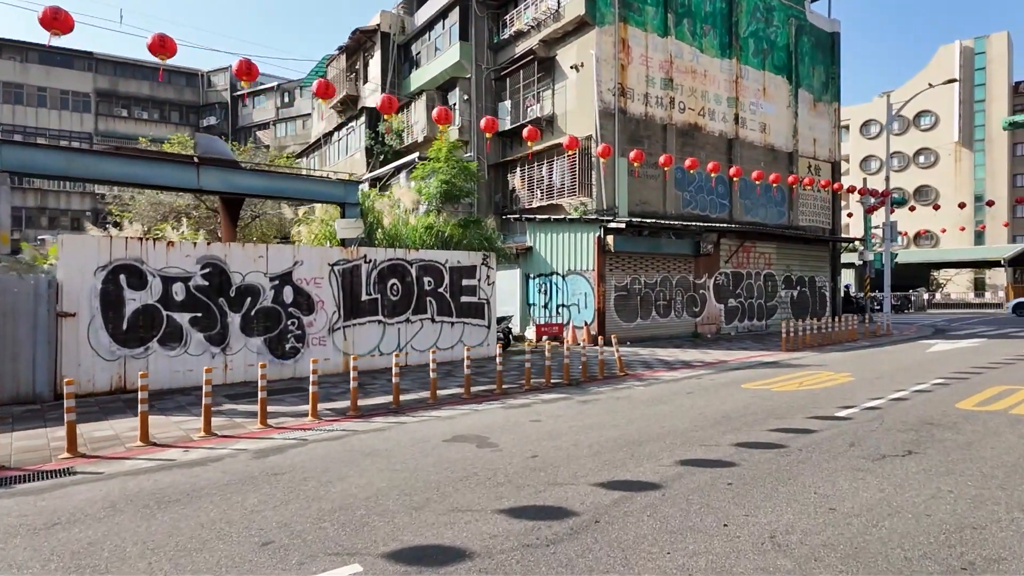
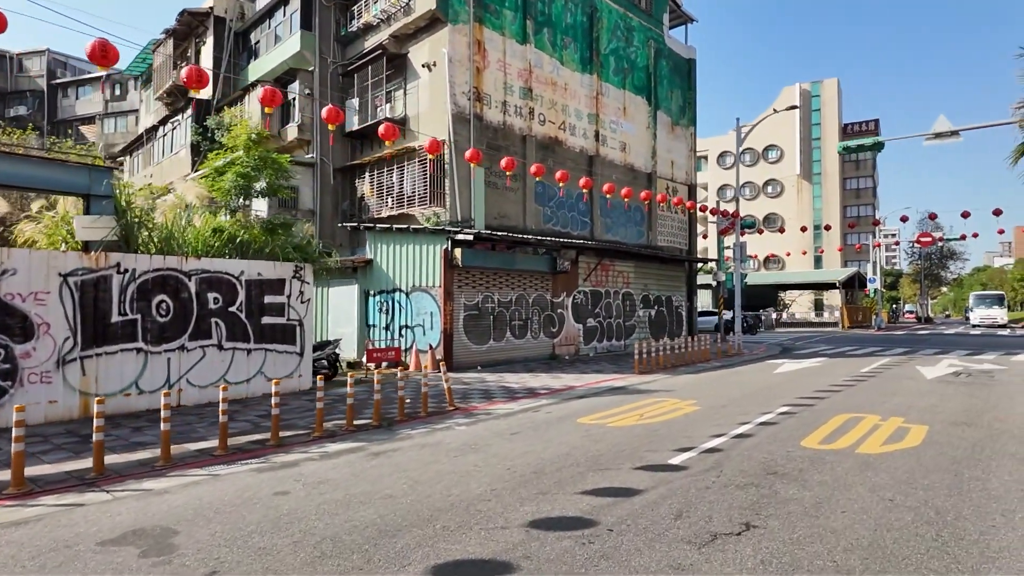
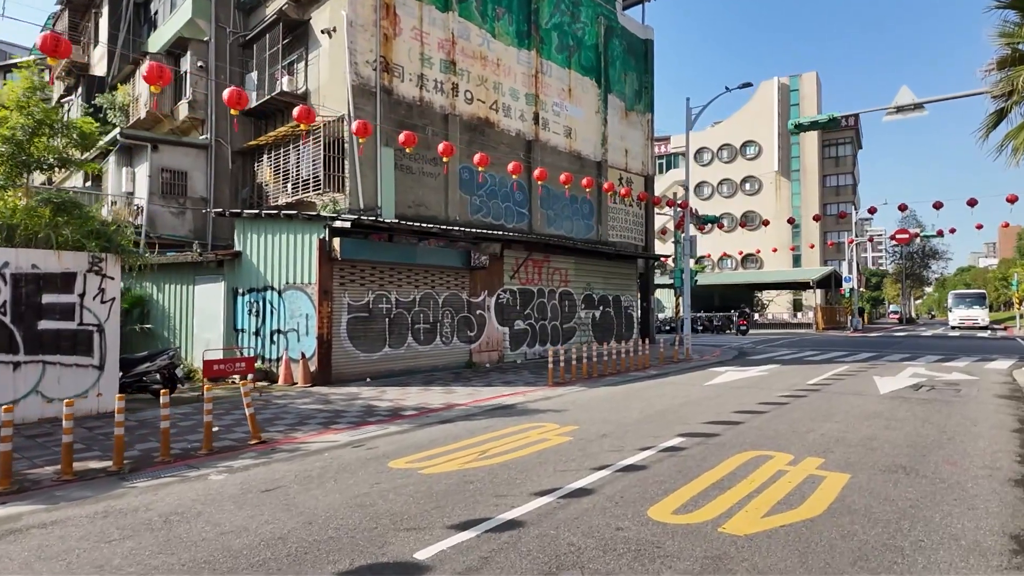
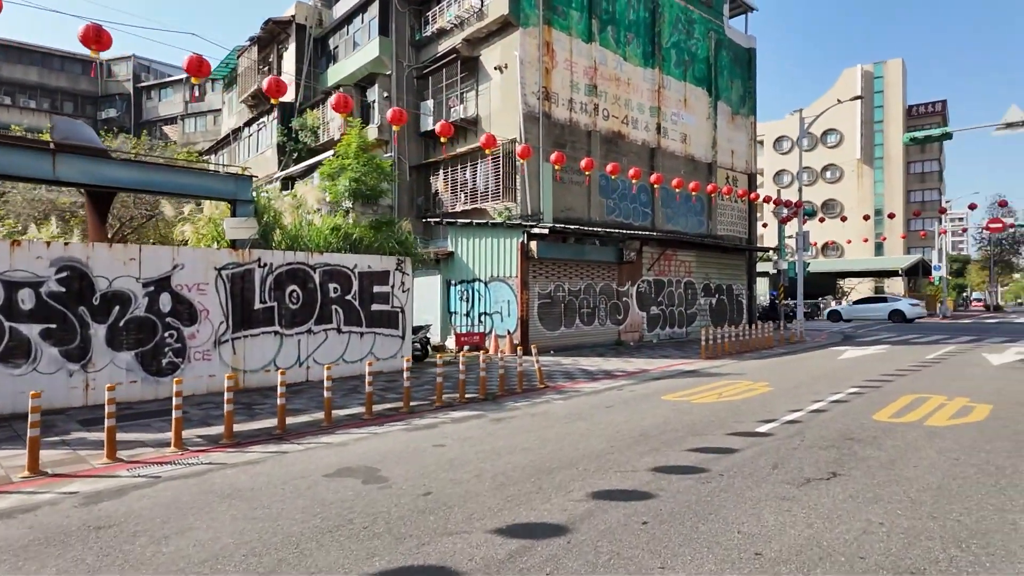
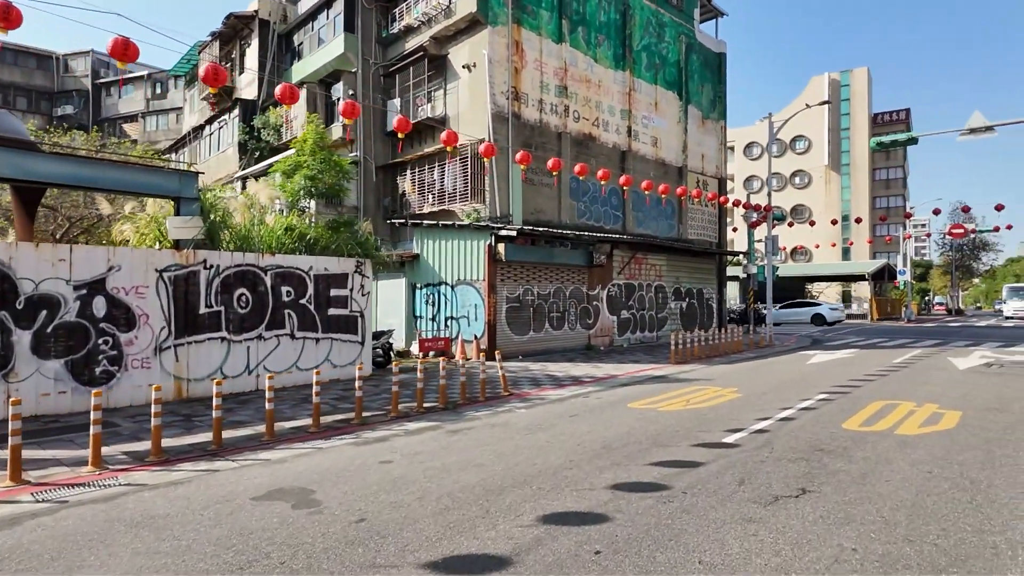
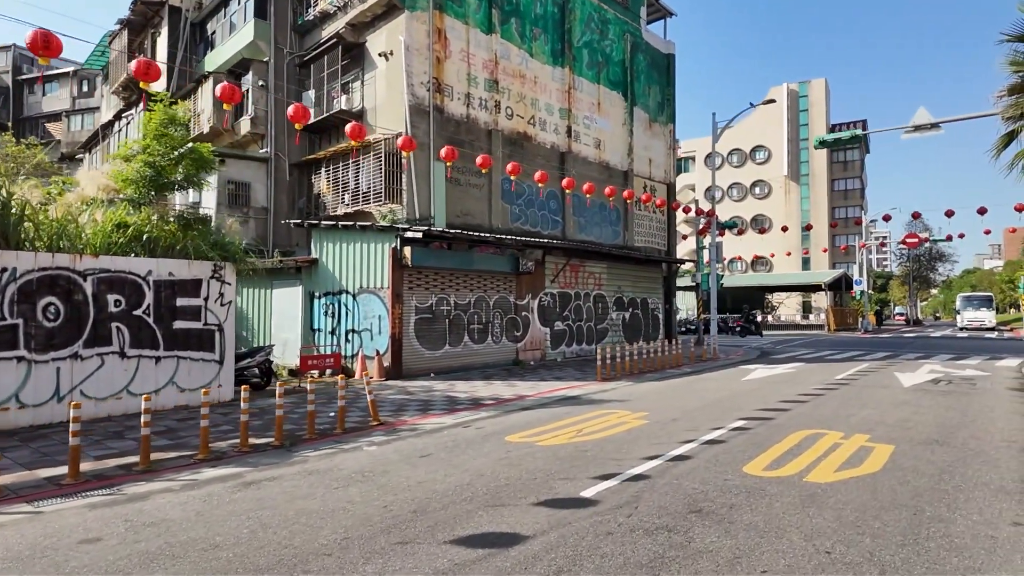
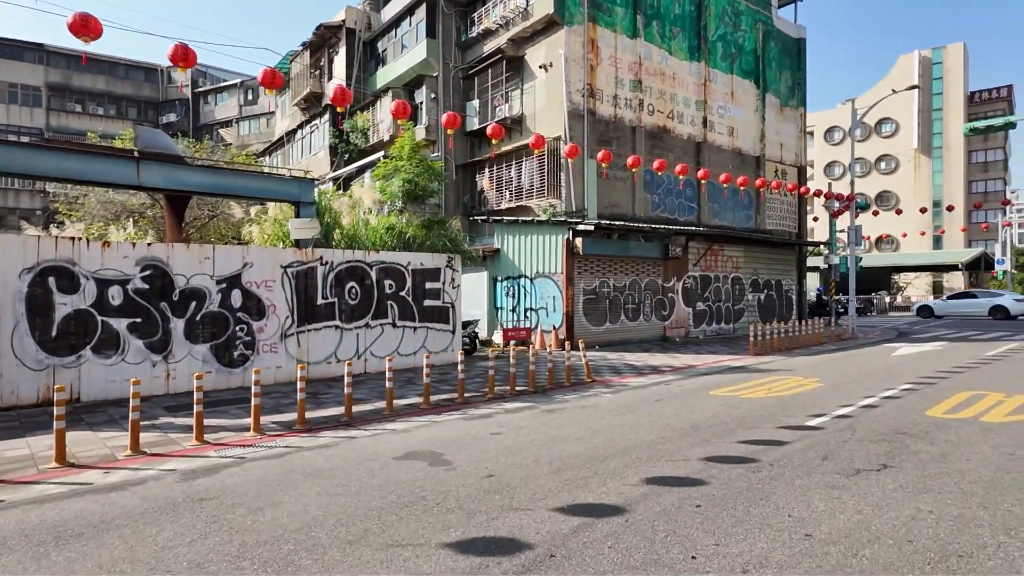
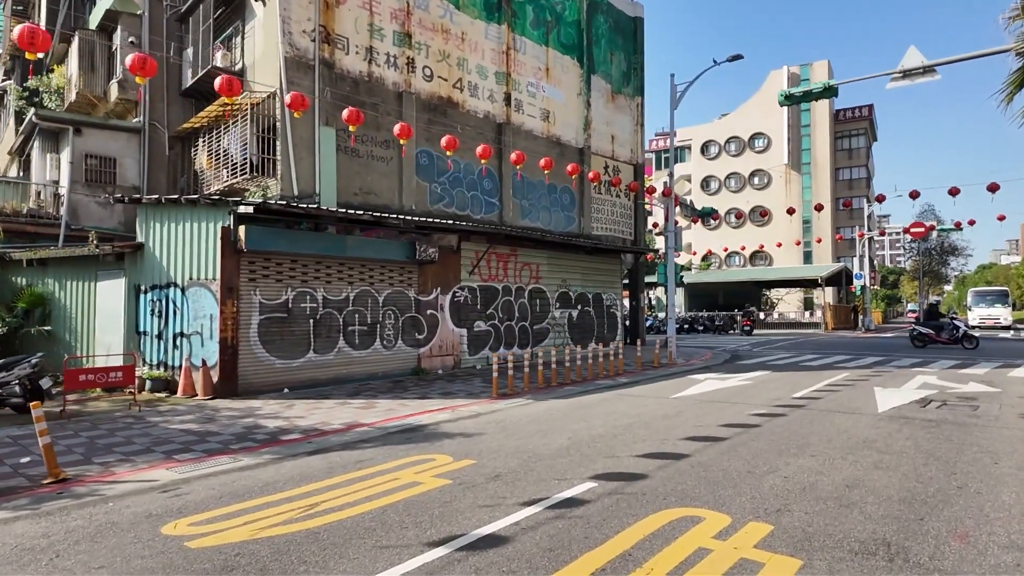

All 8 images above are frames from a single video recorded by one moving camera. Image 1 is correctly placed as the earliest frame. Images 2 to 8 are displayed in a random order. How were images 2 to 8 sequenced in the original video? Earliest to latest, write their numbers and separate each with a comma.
7, 4, 5, 2, 6, 3, 8
